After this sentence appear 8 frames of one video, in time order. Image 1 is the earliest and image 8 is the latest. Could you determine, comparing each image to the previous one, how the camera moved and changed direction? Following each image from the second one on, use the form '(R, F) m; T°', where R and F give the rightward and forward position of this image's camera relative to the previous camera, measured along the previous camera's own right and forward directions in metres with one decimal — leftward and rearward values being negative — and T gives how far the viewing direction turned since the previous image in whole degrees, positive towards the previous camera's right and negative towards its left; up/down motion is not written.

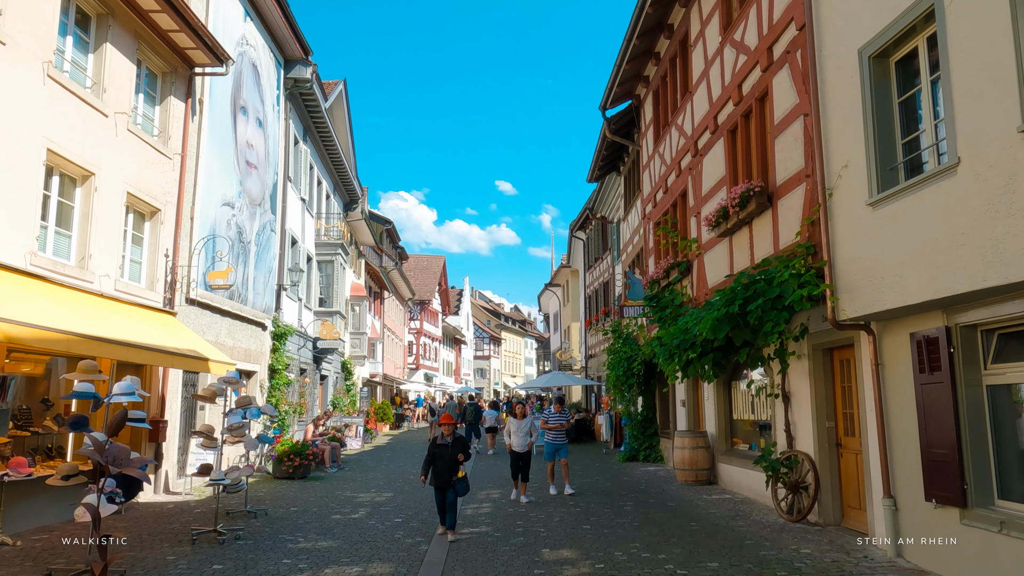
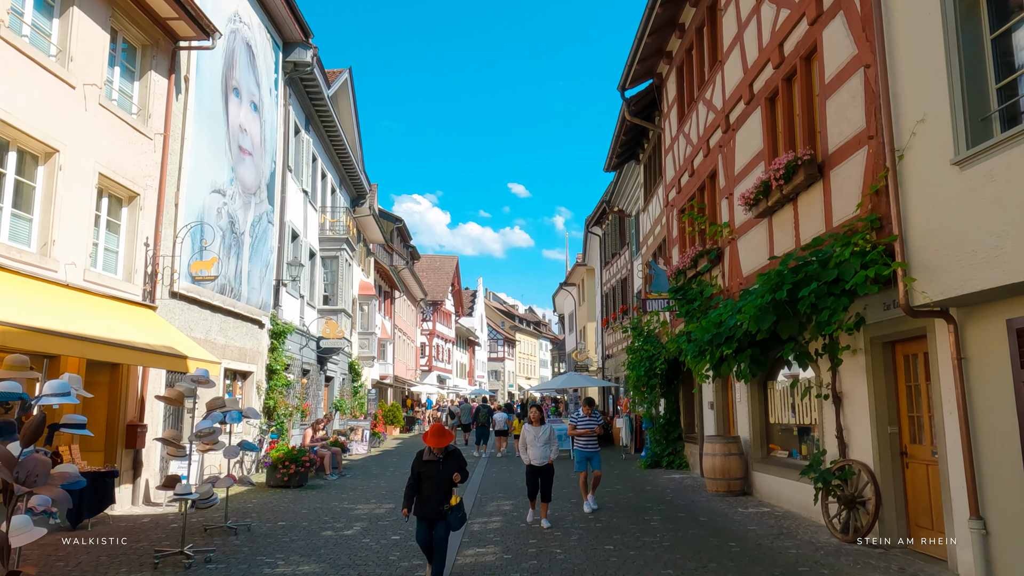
(0.0, +1.2) m; -1°
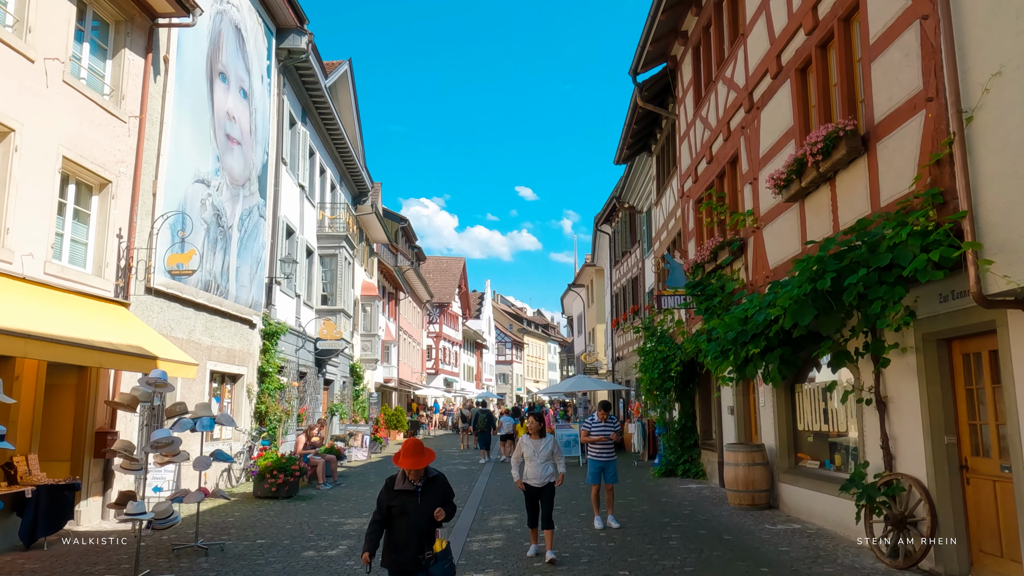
(+0.1, +0.9) m; -1°
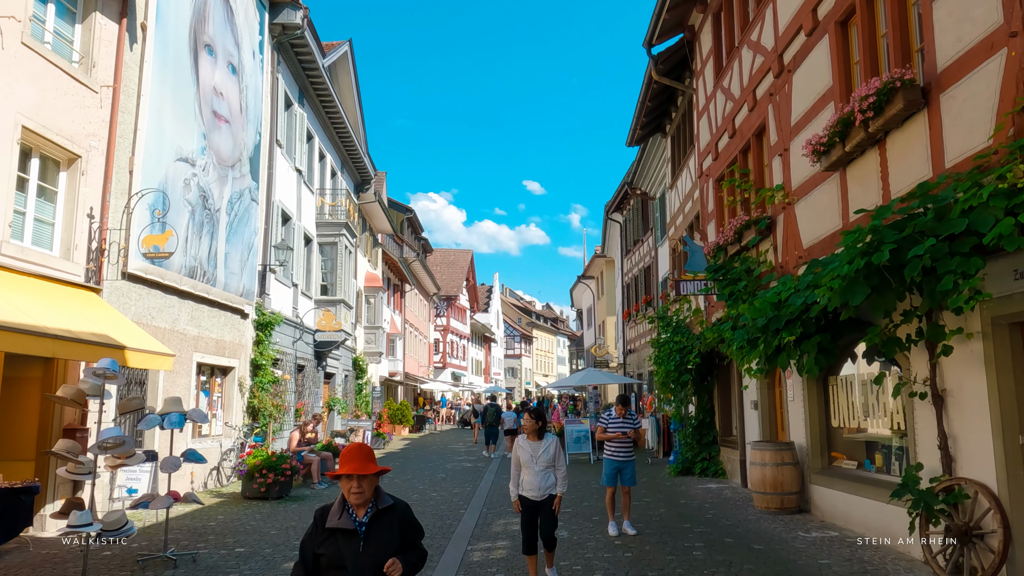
(0.0, +0.9) m; -1°
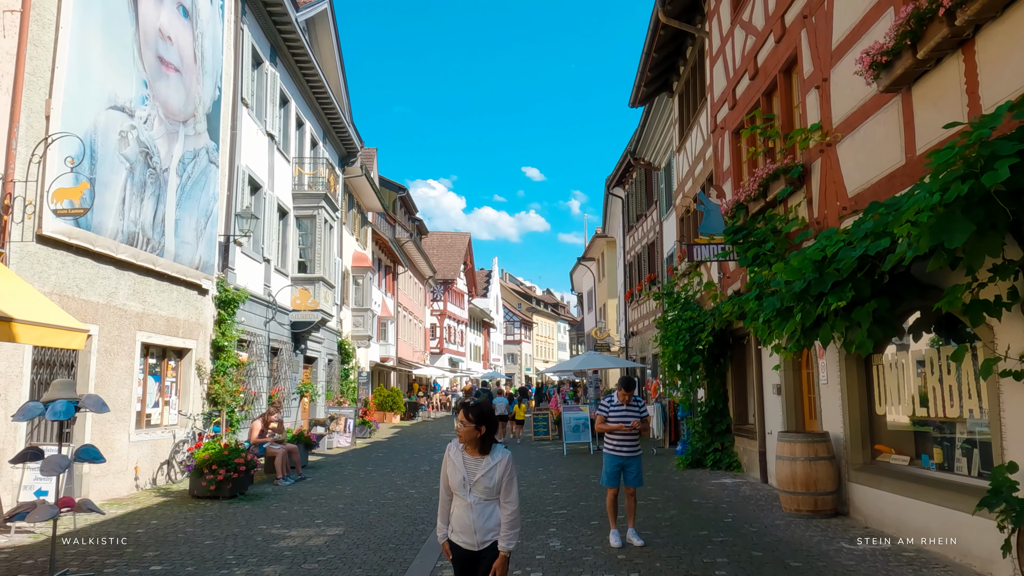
(+0.2, +1.6) m; 0°
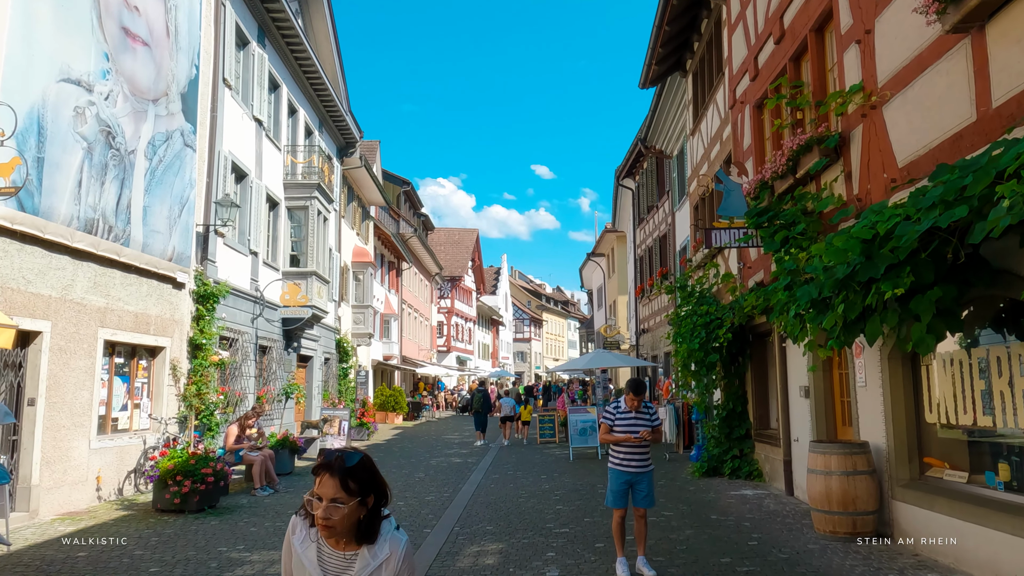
(+0.2, +1.0) m; -1°
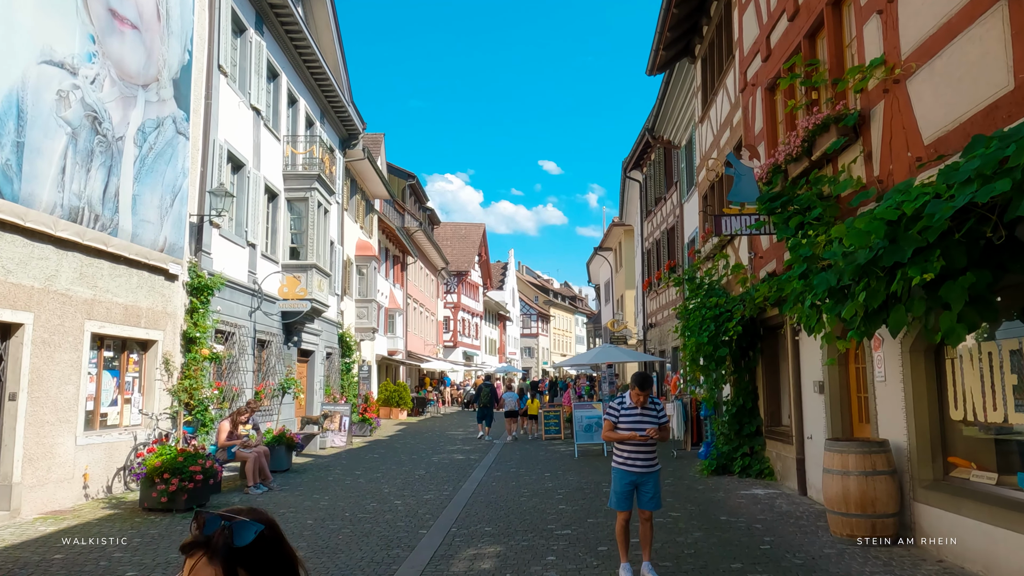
(+0.1, +0.4) m; -1°
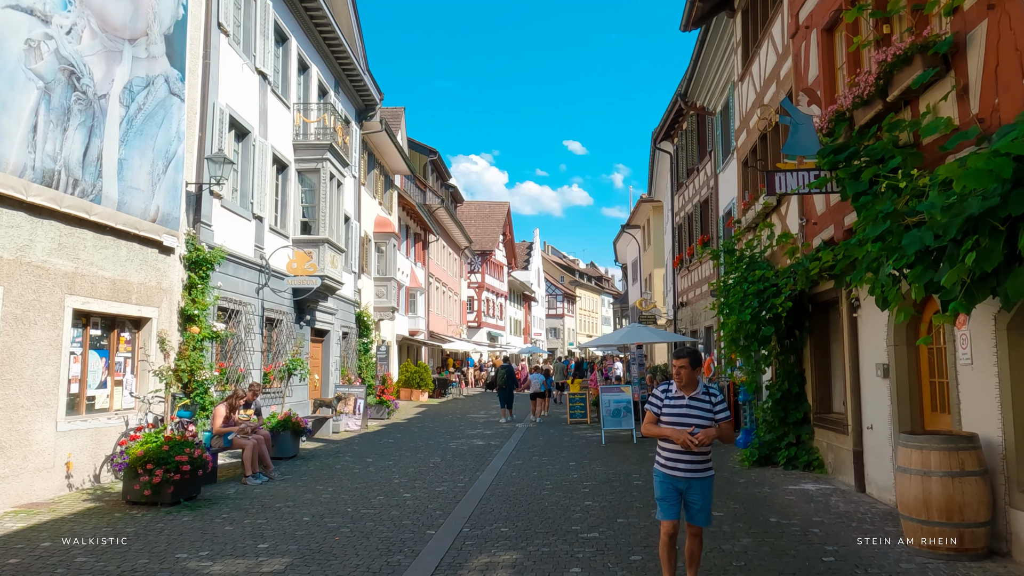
(+0.1, +1.0) m; -2°
